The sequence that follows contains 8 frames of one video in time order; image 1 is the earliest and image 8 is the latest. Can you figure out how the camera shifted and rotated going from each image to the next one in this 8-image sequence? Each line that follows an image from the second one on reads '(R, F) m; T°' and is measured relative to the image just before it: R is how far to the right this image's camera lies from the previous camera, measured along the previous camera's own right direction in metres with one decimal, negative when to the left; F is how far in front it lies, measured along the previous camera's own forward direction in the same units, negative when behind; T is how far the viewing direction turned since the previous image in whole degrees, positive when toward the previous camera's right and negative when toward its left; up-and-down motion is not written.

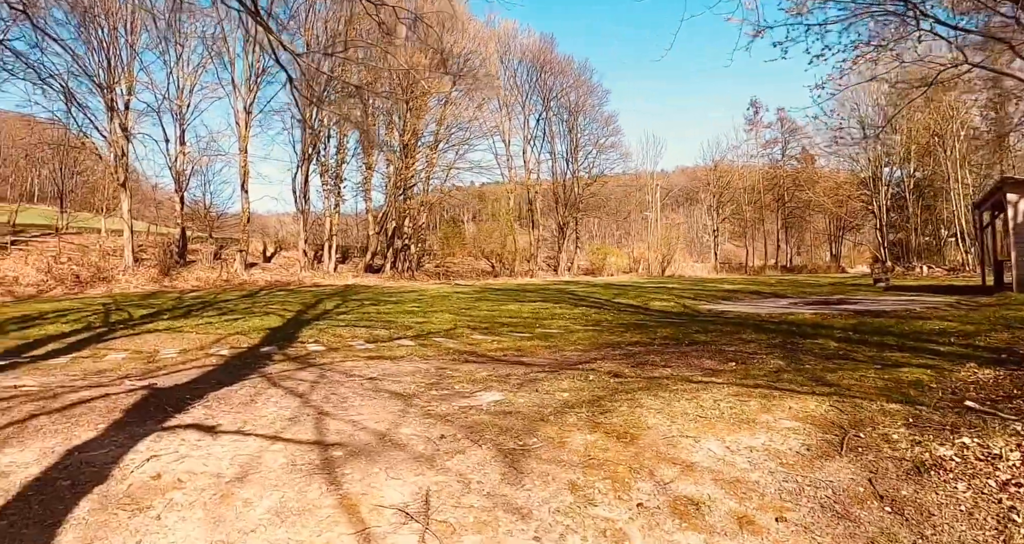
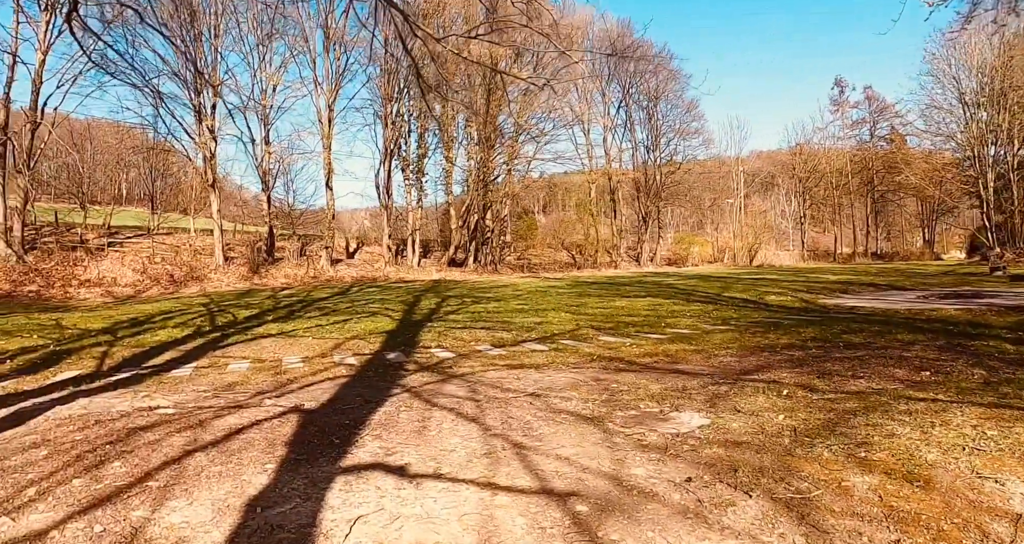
(-1.4, +1.1) m; -5°
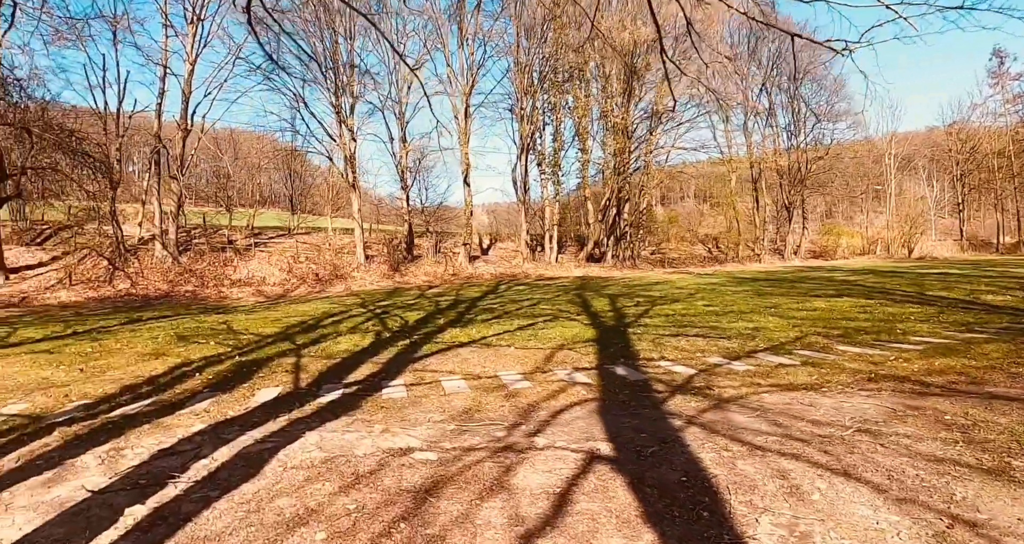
(-1.8, +1.5) m; -8°
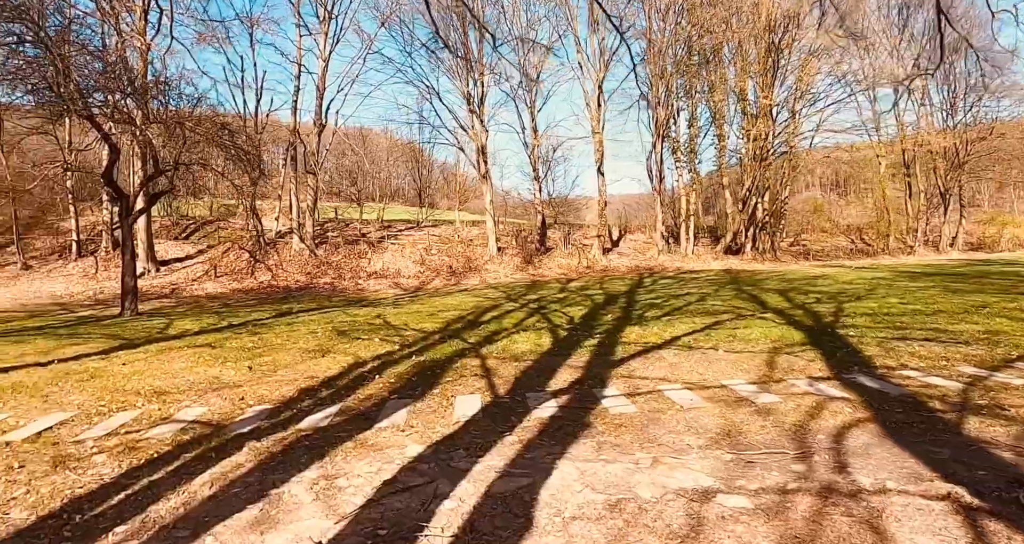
(-1.1, +1.0) m; -8°
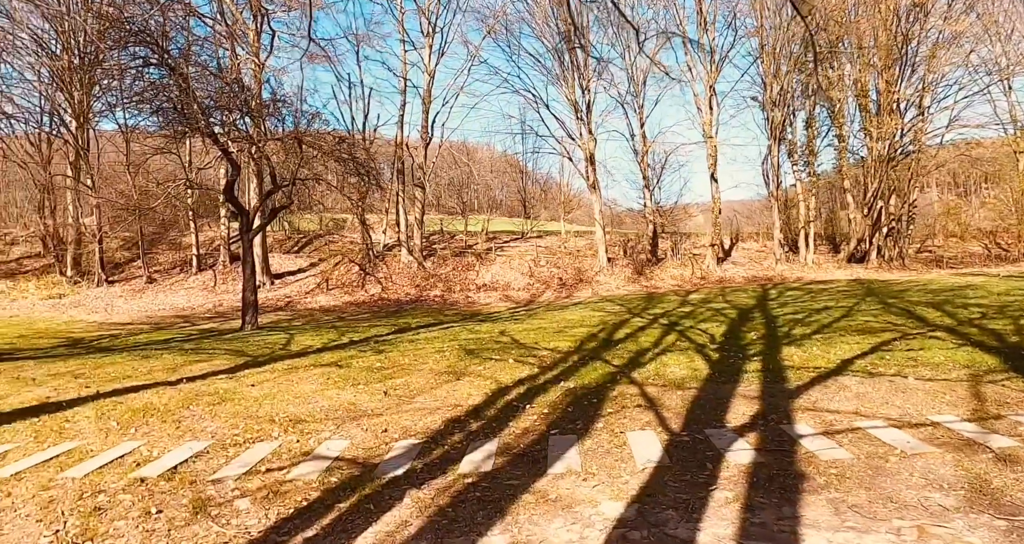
(-0.6, +0.6) m; -7°
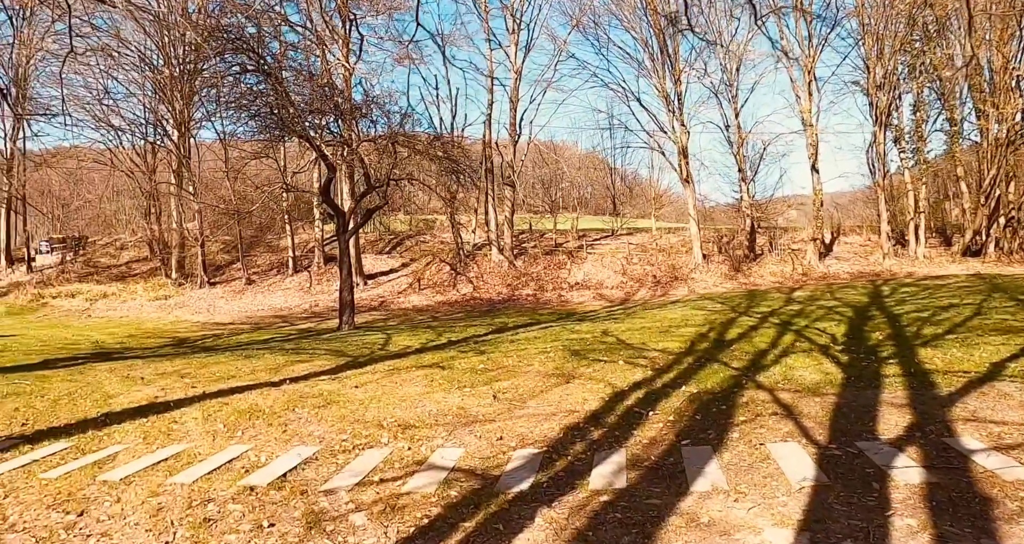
(-0.3, +0.4) m; -7°
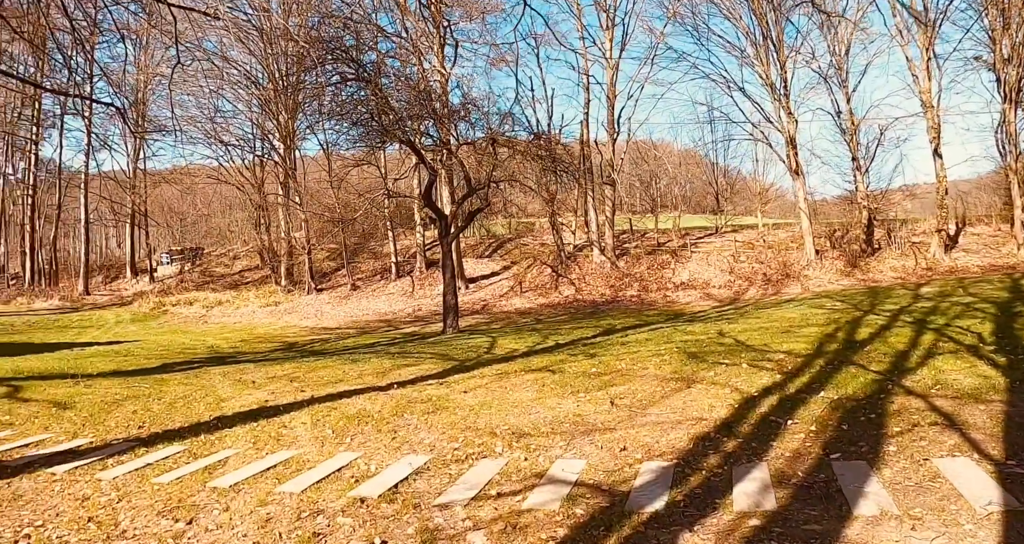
(-0.1, +0.3) m; -8°
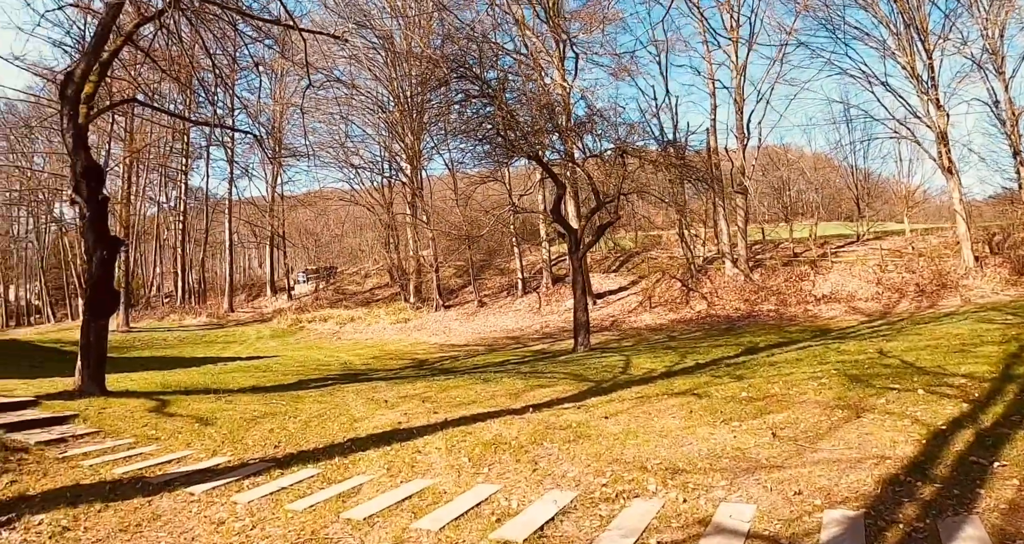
(-0.2, +0.2) m; -10°
